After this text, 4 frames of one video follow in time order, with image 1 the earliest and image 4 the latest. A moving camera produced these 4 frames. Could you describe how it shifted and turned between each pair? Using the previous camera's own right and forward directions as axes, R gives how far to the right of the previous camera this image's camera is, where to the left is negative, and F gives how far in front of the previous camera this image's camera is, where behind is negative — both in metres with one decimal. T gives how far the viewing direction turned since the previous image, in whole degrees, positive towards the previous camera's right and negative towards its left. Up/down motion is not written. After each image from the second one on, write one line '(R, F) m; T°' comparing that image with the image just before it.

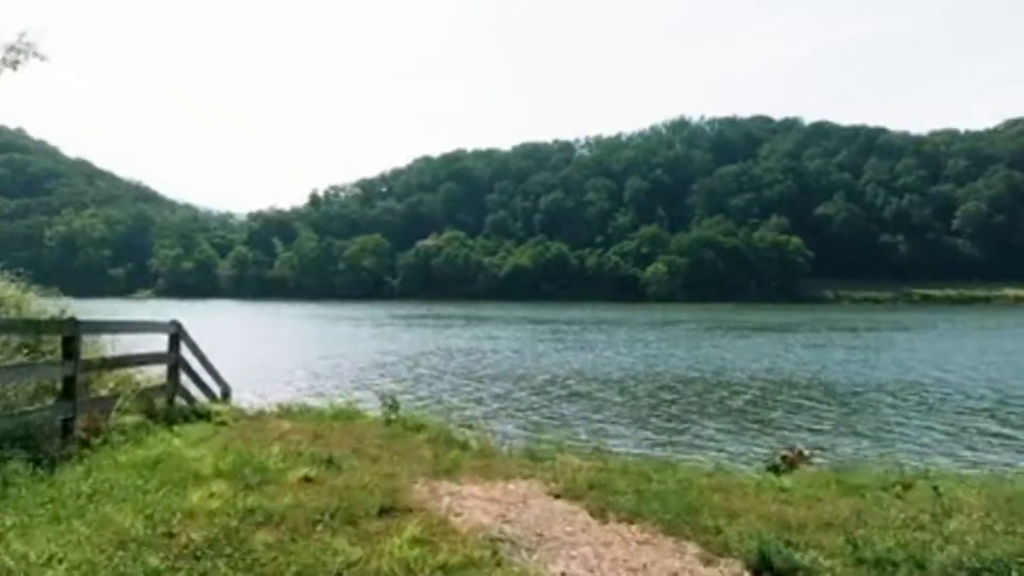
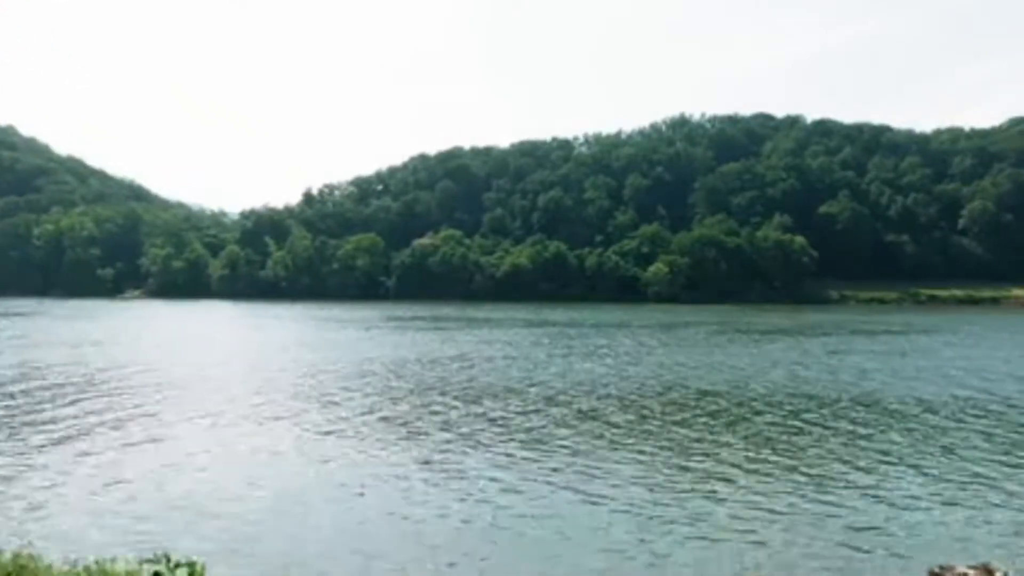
(0.0, +3.1) m; 0°
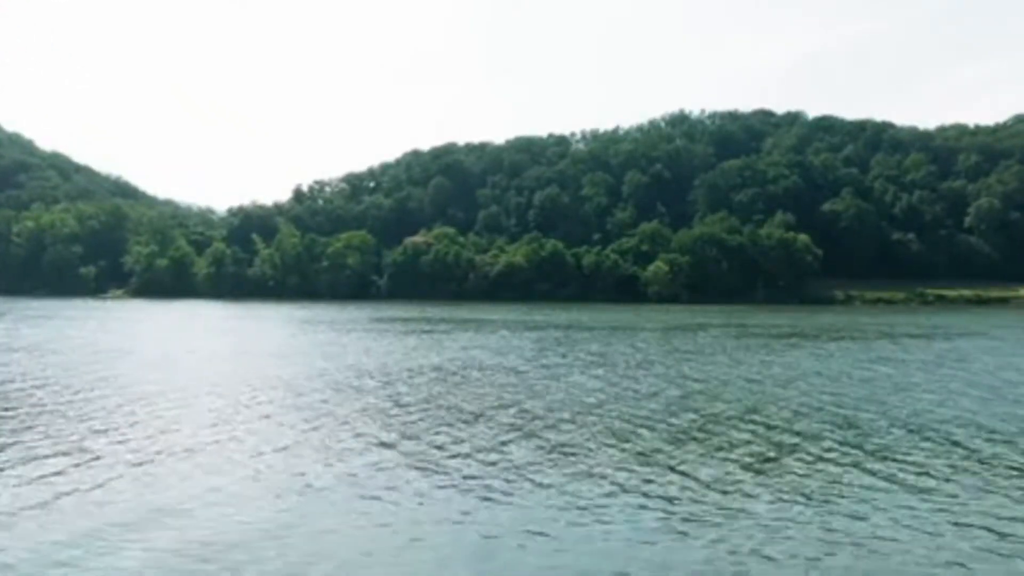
(0.0, +4.1) m; 0°
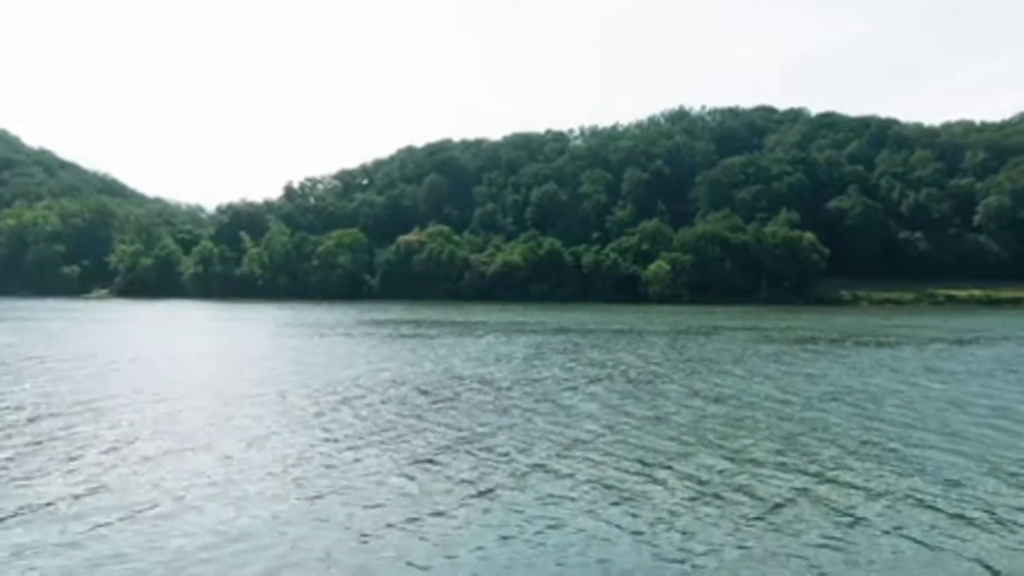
(+0.1, +4.0) m; 0°
